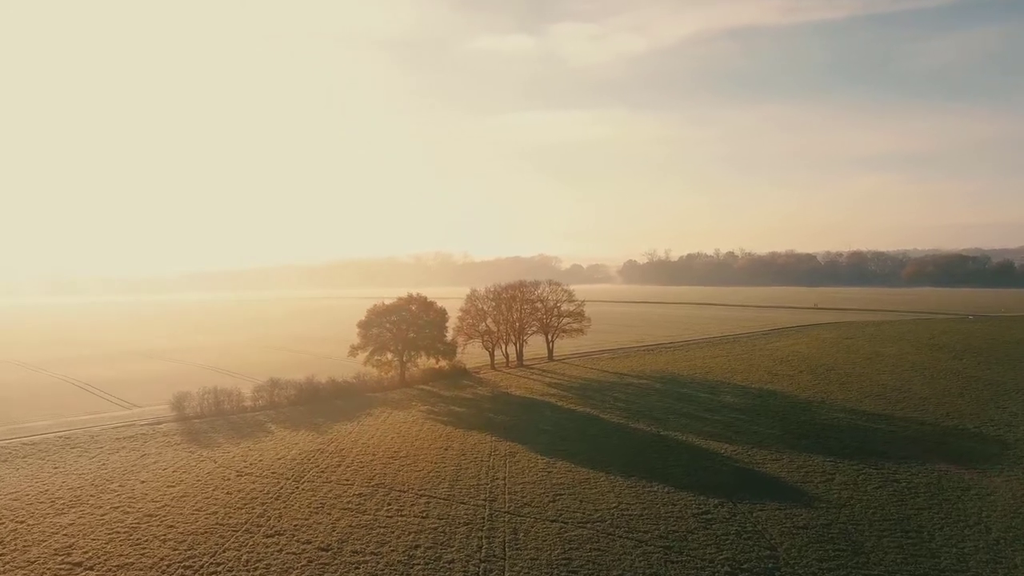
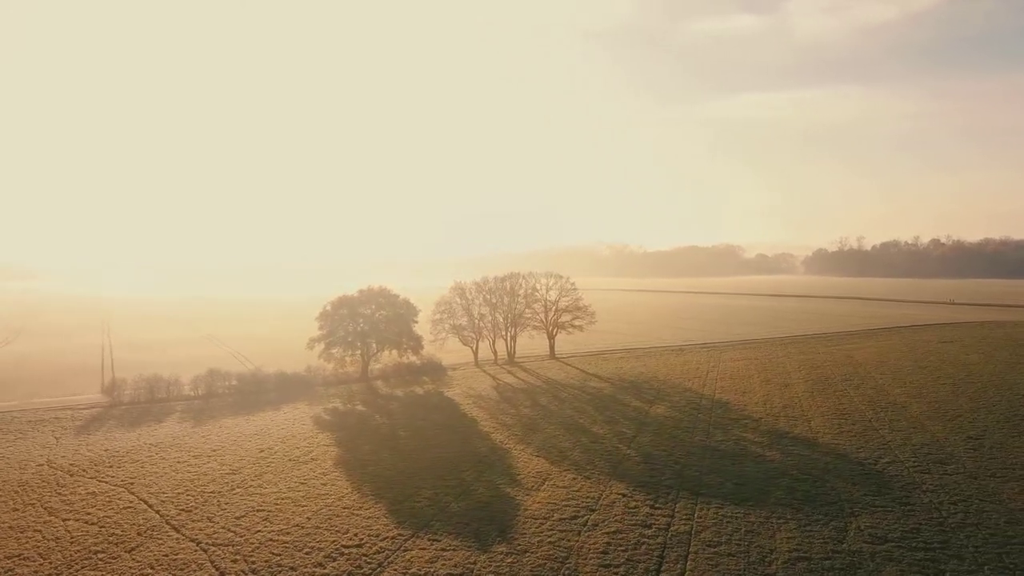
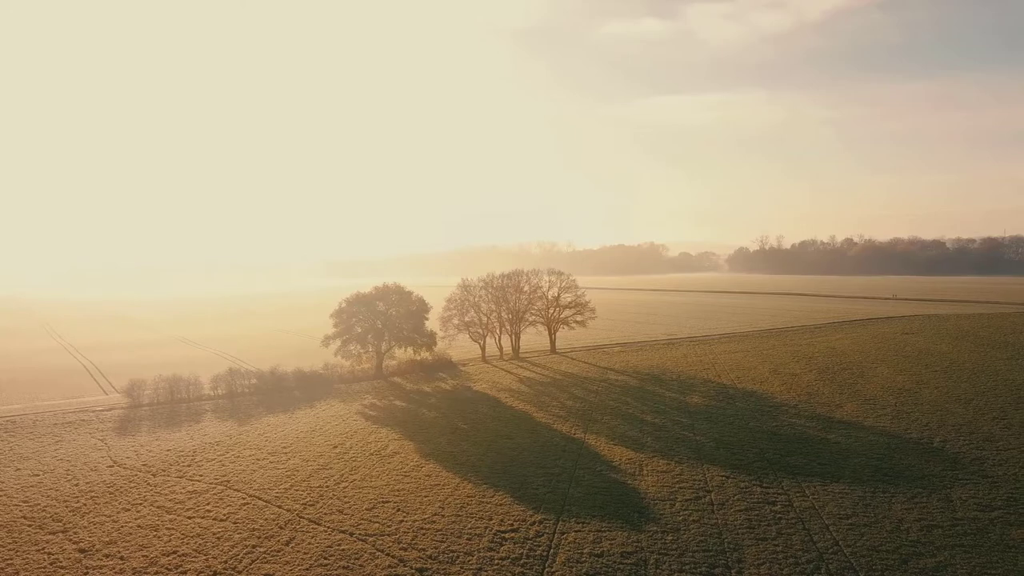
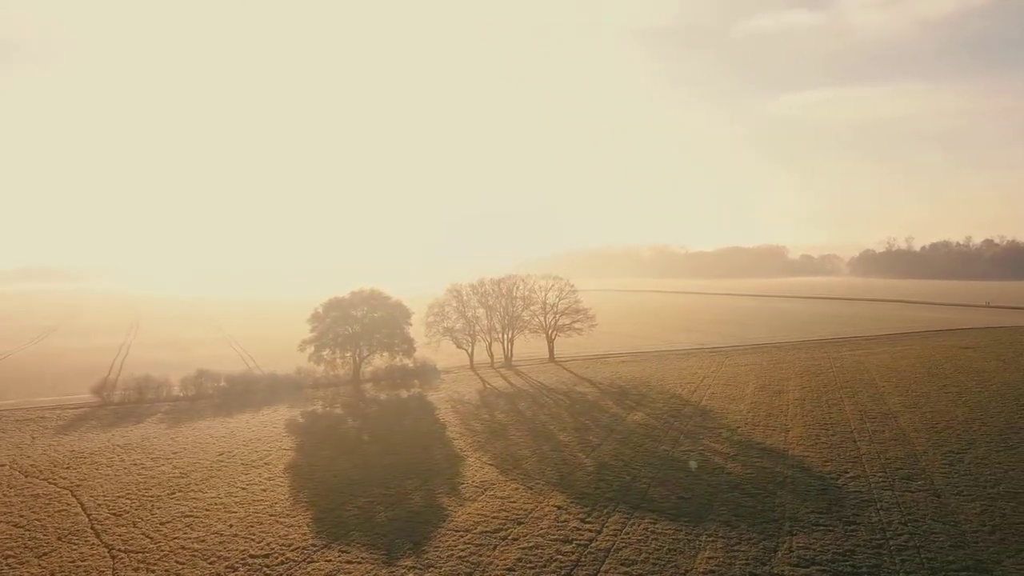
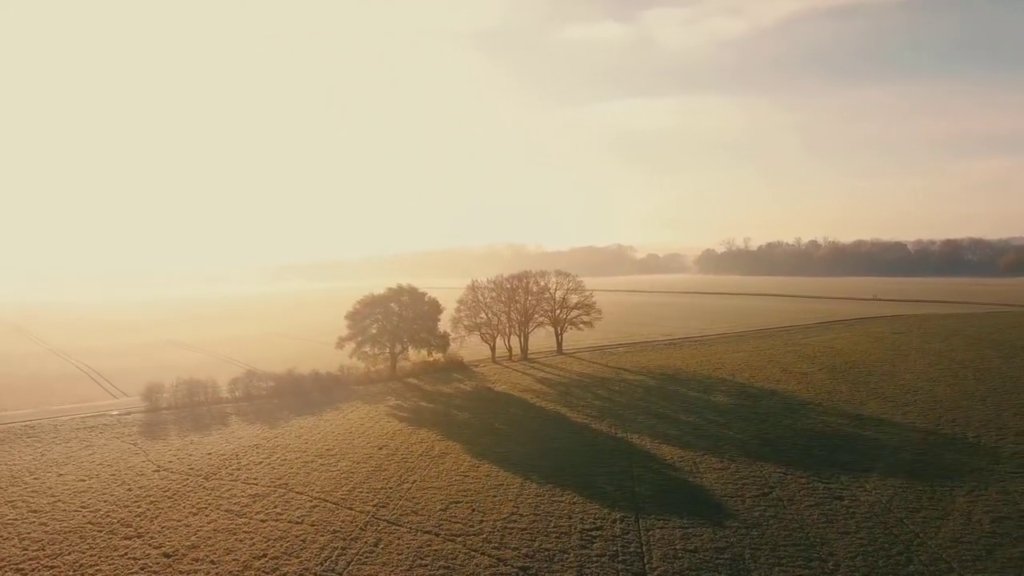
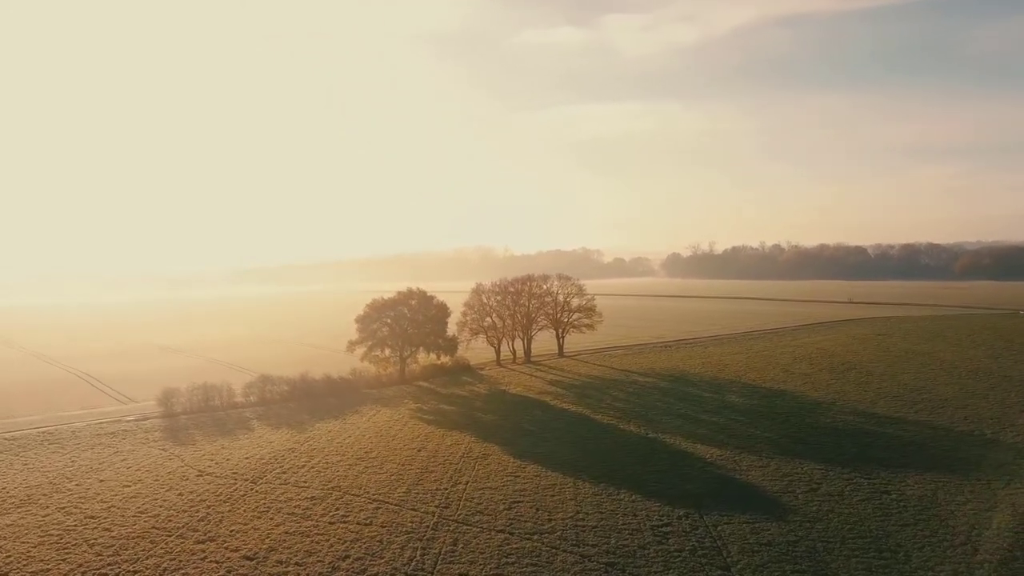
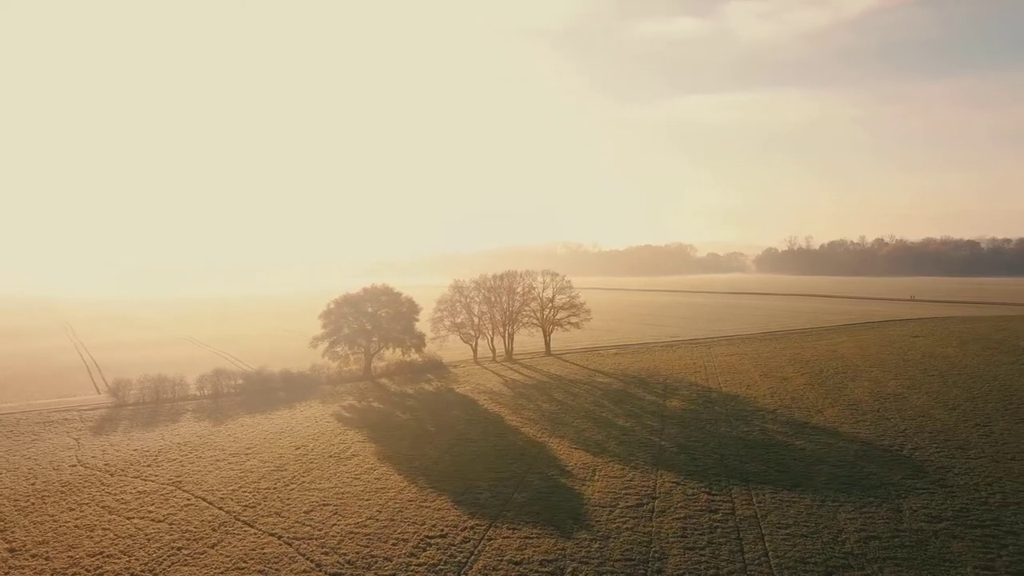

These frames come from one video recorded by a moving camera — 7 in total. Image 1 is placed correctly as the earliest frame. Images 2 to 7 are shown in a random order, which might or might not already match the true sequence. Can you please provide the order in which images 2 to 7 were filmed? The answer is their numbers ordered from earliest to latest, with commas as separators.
6, 5, 3, 7, 2, 4
